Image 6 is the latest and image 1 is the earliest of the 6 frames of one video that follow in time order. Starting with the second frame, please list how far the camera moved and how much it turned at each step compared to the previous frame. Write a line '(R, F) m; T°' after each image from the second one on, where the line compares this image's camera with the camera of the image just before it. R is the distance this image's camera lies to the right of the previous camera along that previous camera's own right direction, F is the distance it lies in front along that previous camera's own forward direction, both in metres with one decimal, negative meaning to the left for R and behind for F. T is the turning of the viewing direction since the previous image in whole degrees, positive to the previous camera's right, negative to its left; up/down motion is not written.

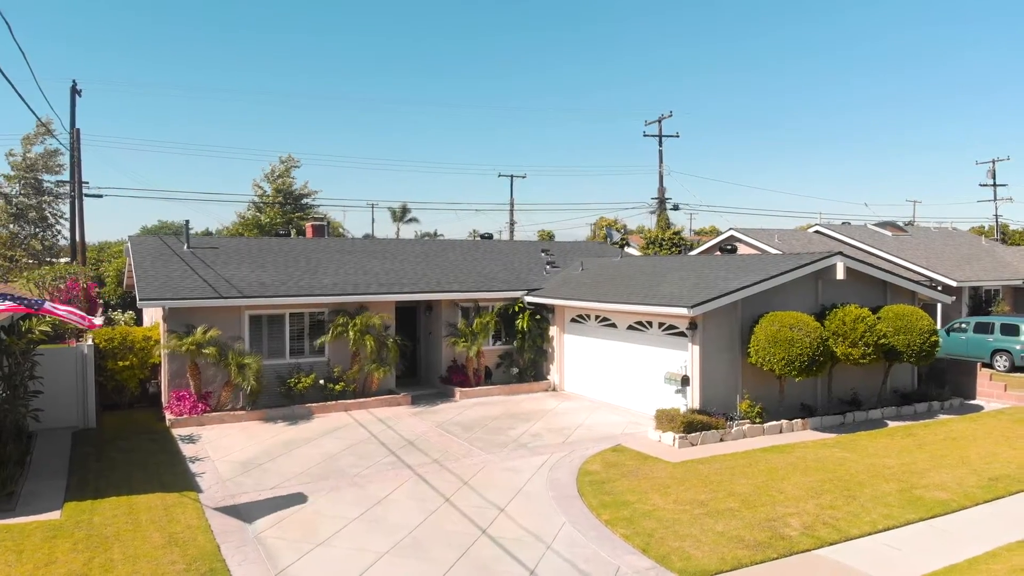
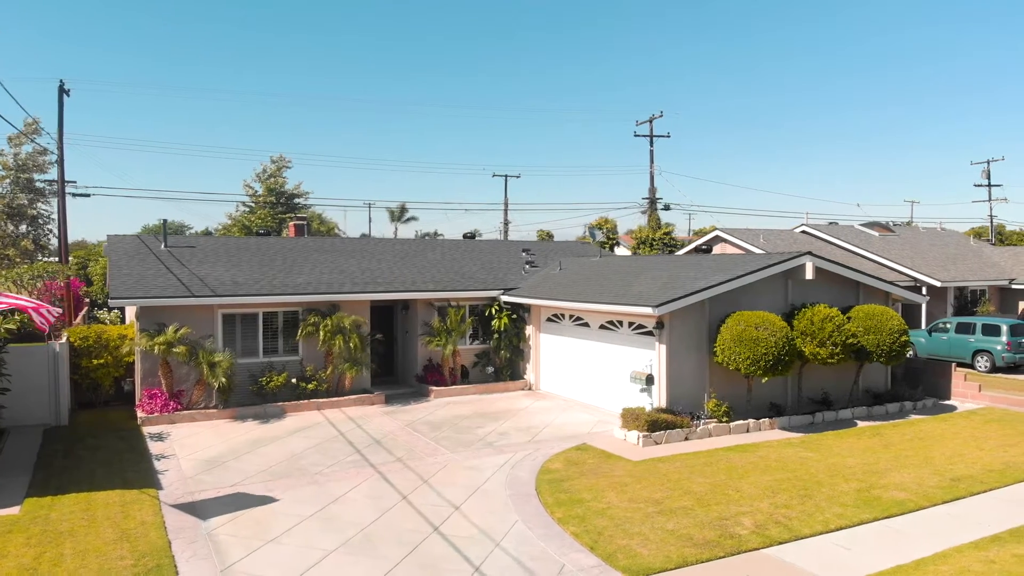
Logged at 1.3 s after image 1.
(+0.6, 0.0) m; 0°
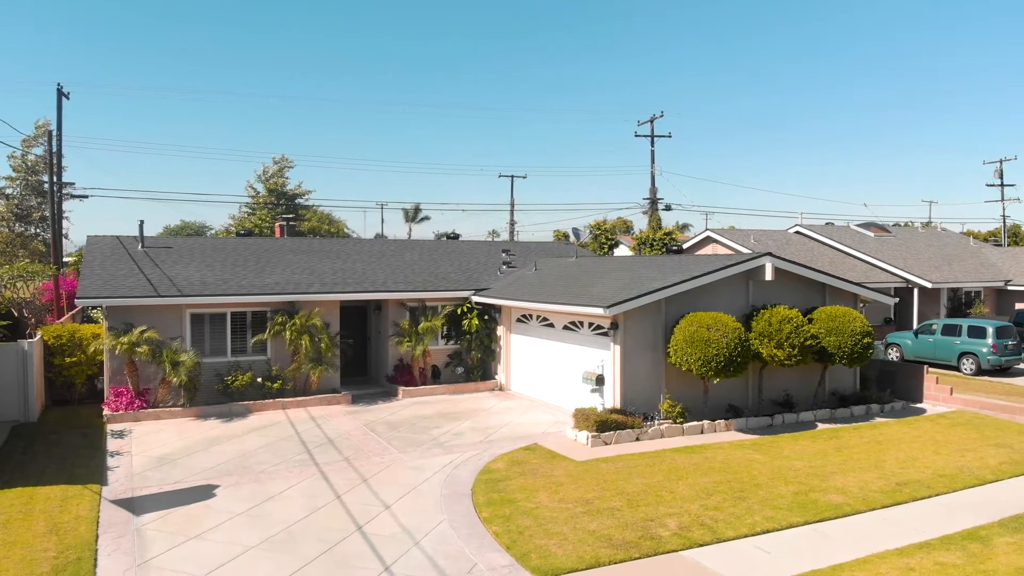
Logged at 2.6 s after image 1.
(+1.1, 0.0) m; -1°
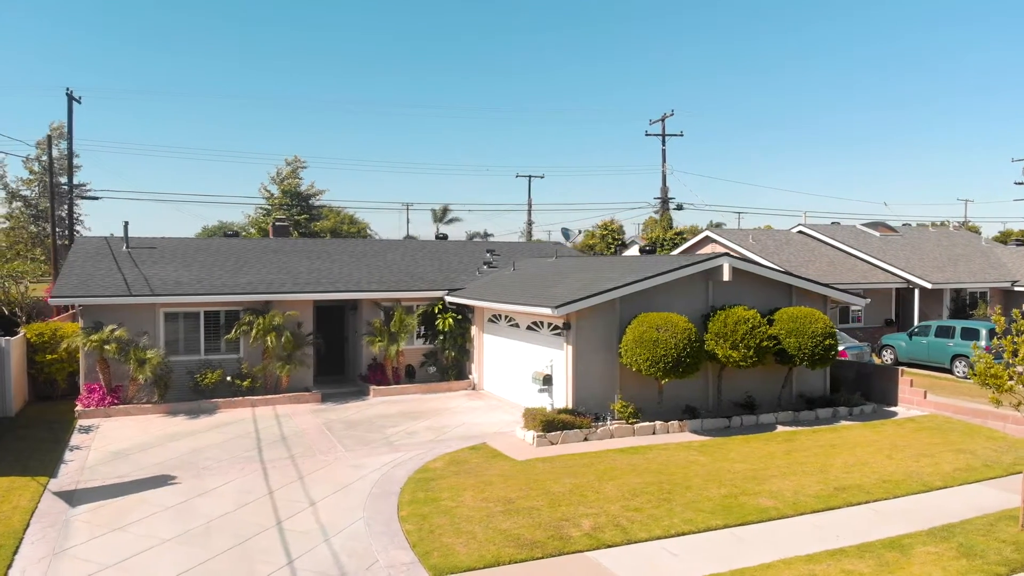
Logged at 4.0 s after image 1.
(+1.4, 0.0) m; -2°
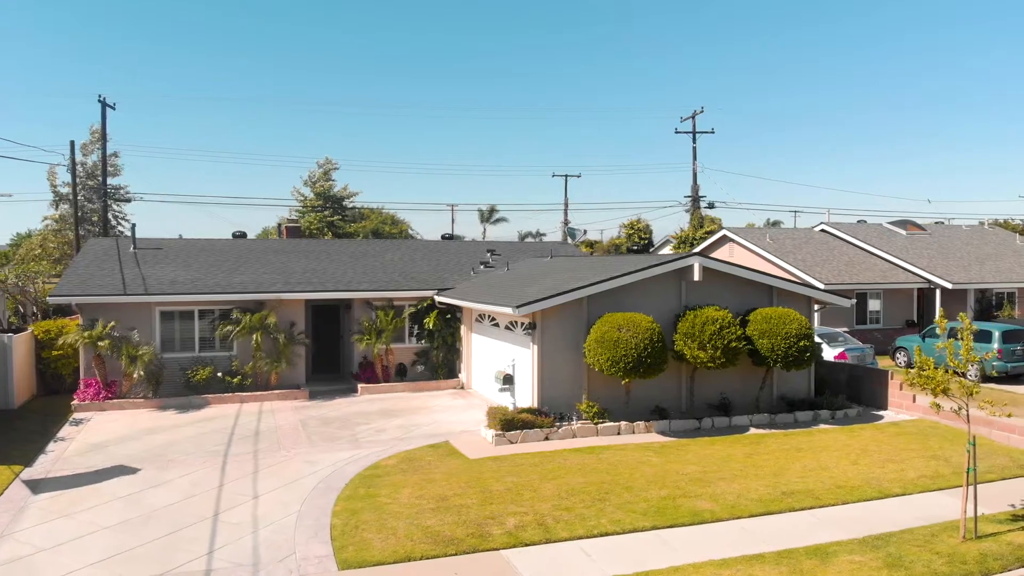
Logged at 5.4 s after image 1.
(+1.6, 0.0) m; -4°
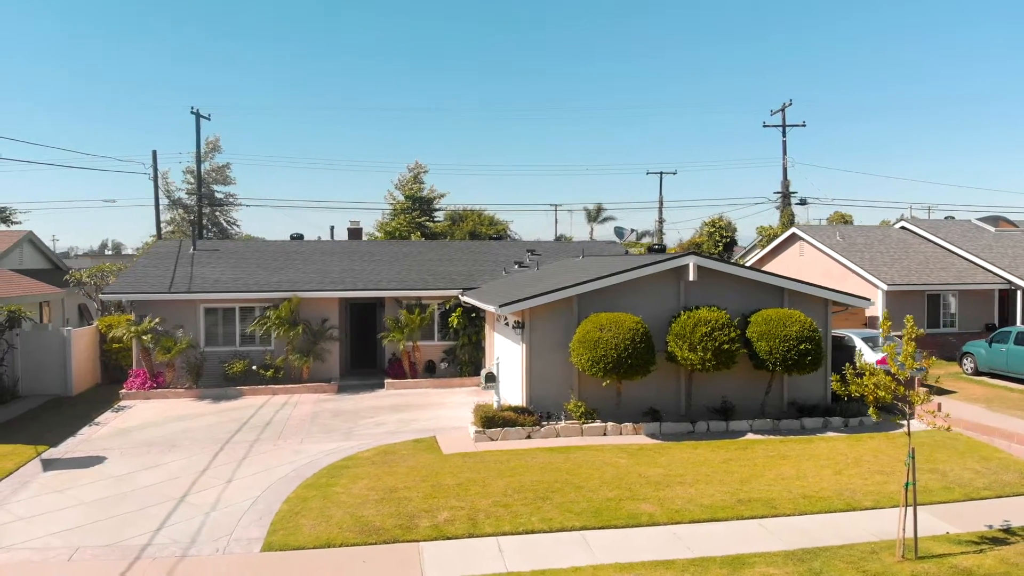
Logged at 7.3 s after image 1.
(+2.3, +0.1) m; -9°
